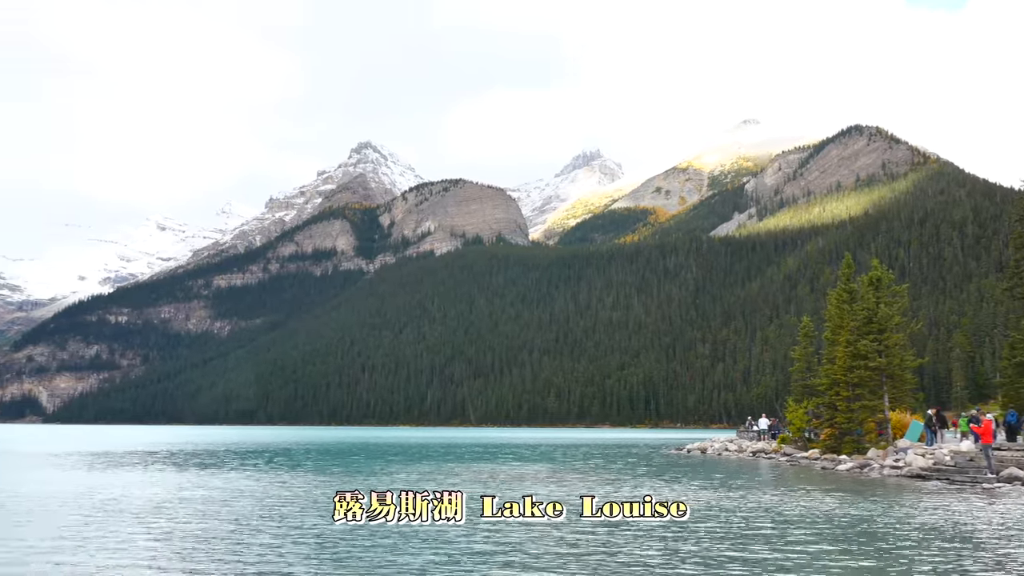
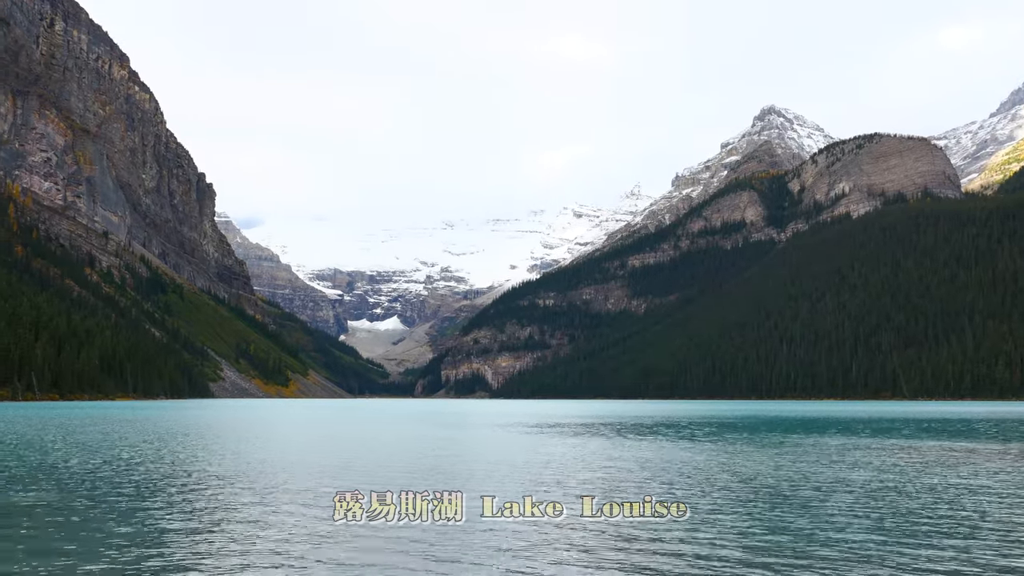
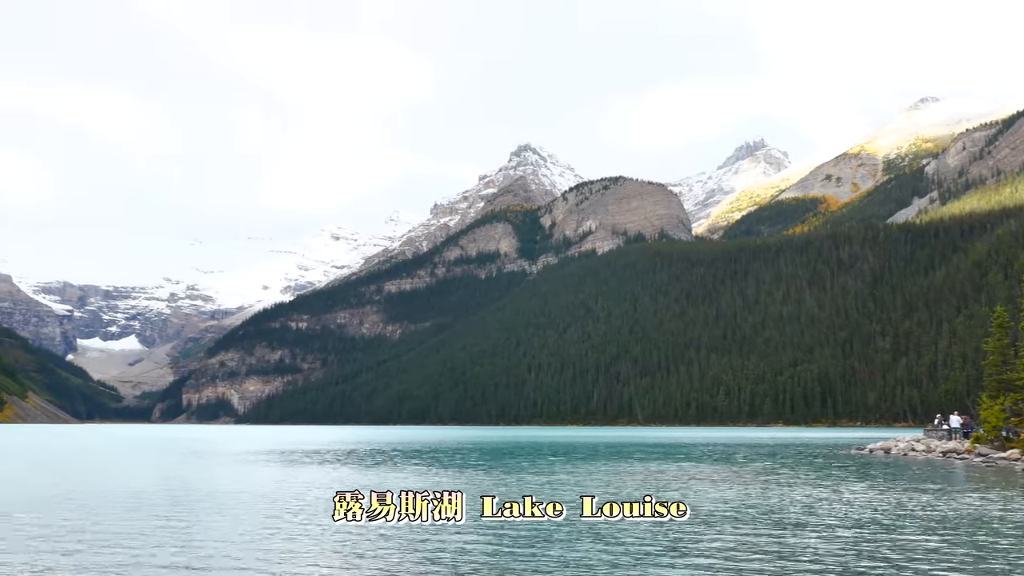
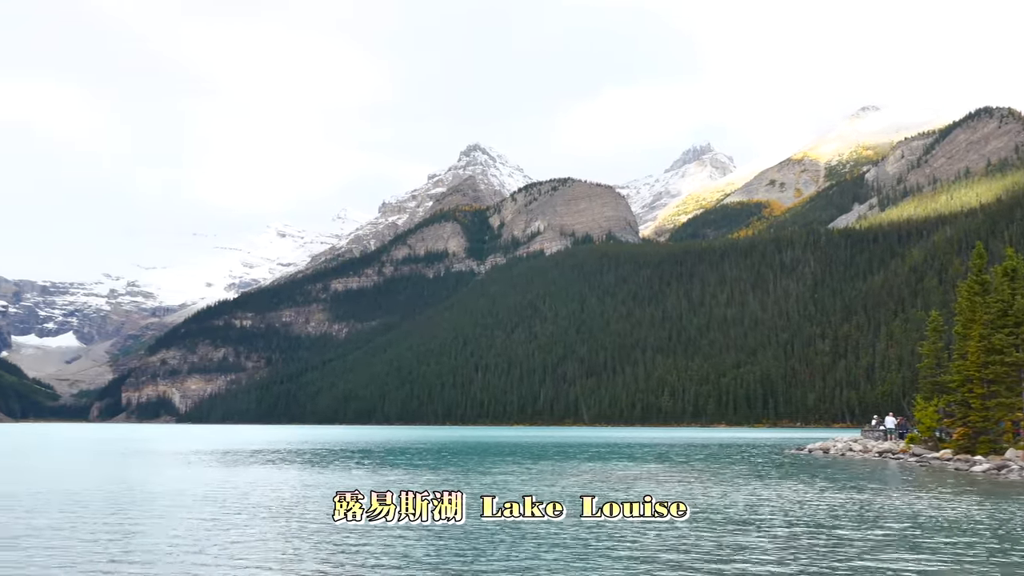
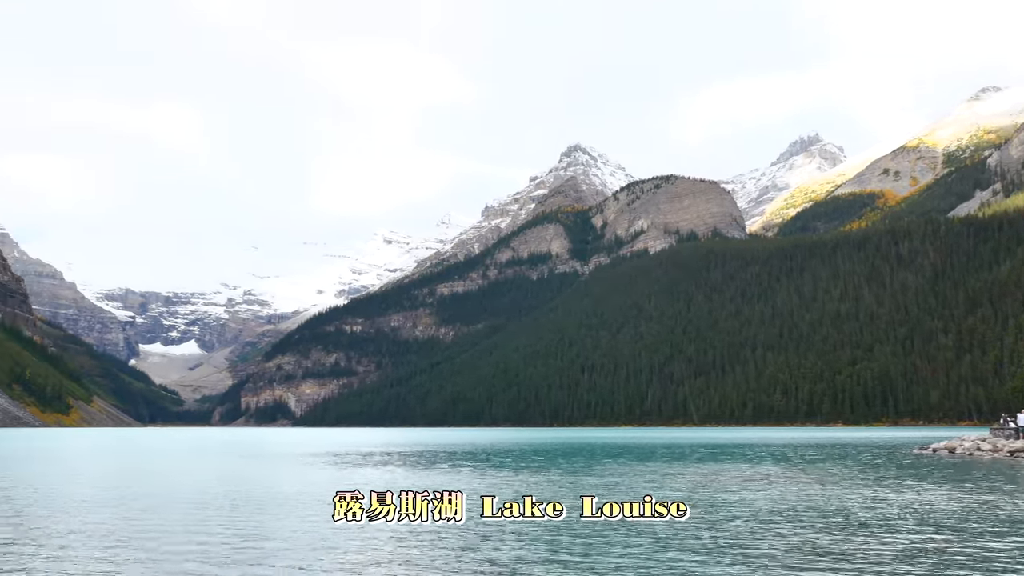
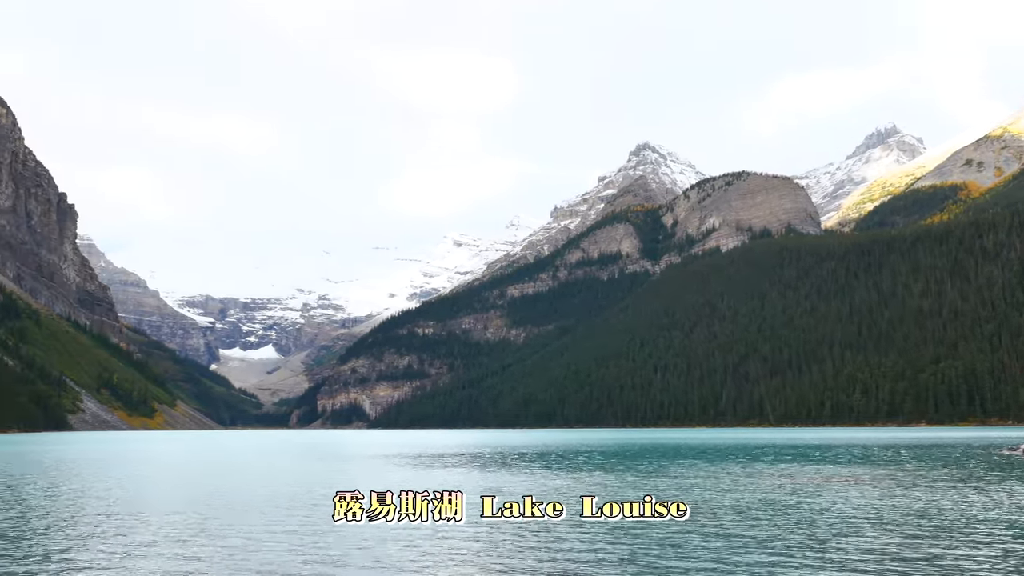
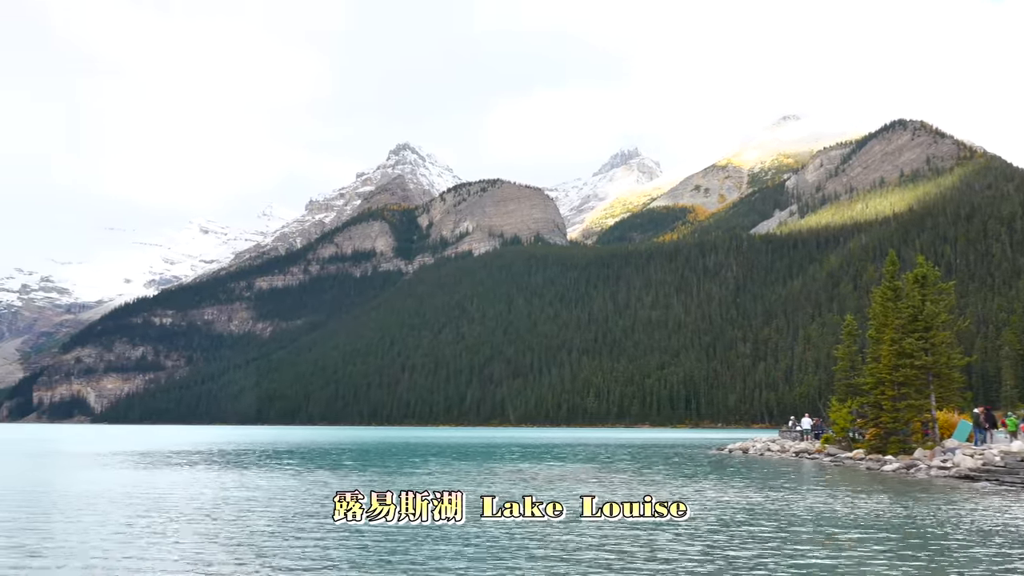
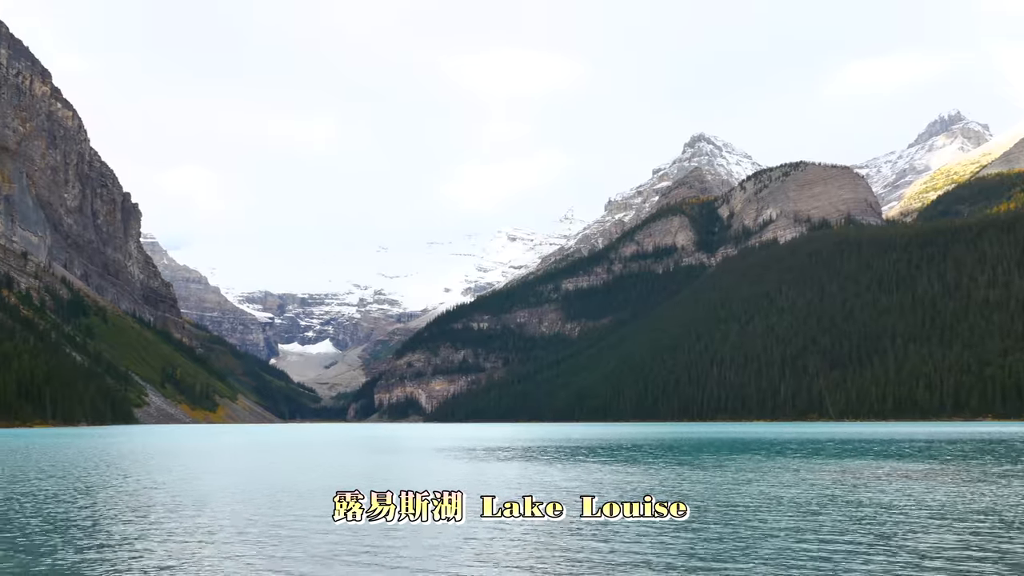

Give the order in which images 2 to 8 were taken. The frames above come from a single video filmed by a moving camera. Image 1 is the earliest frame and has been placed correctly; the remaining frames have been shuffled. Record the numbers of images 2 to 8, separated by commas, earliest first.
7, 4, 3, 5, 6, 8, 2
